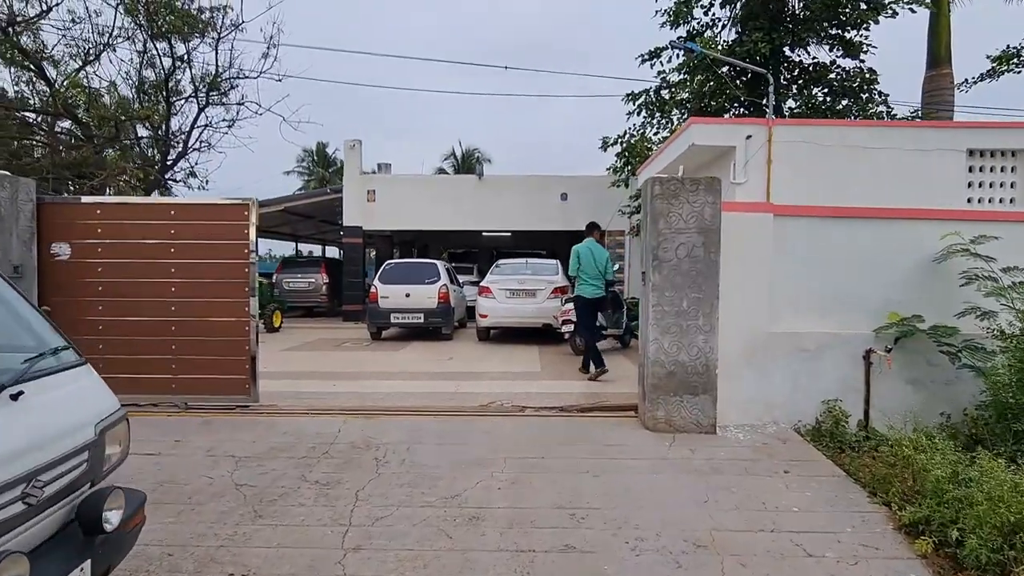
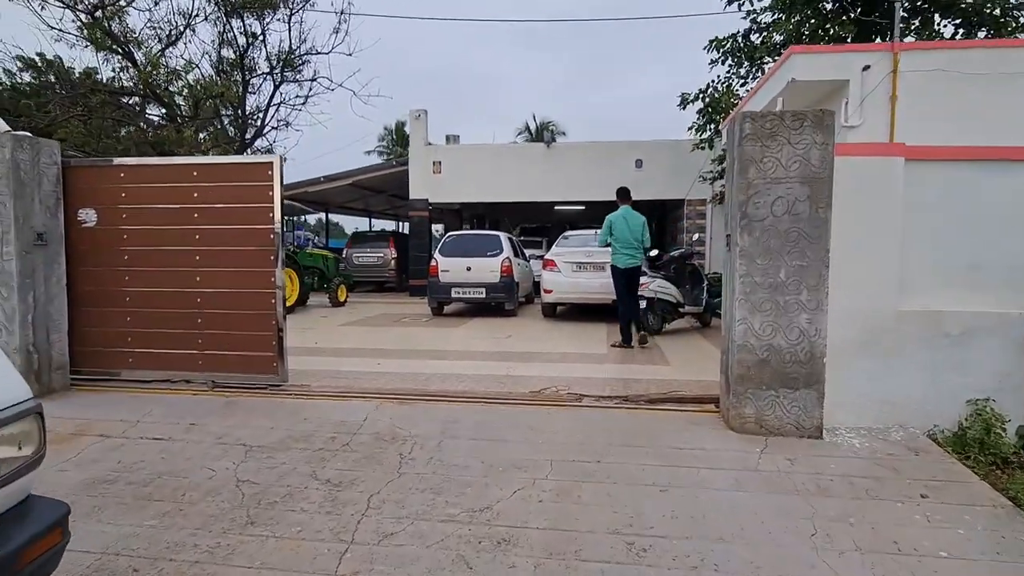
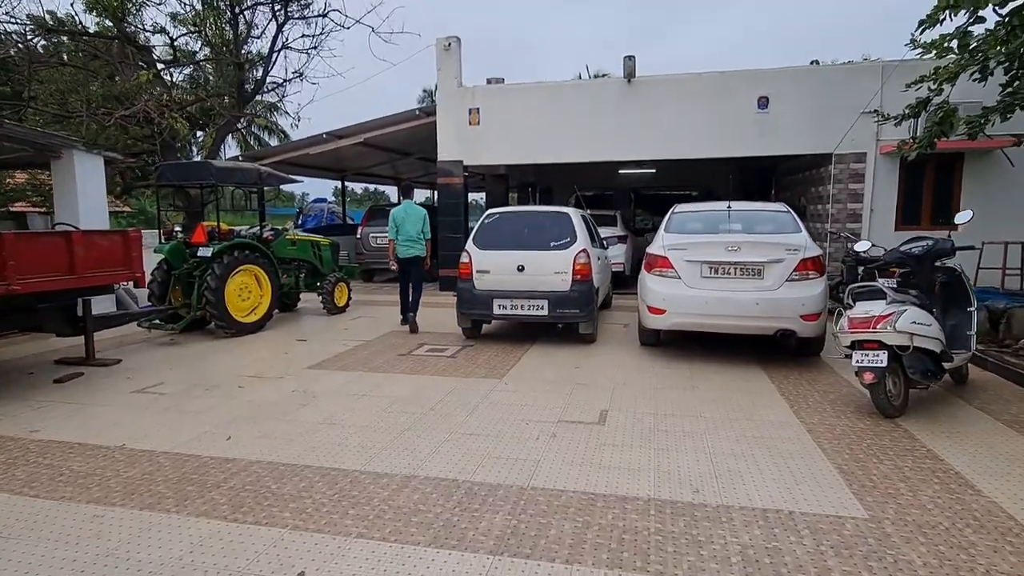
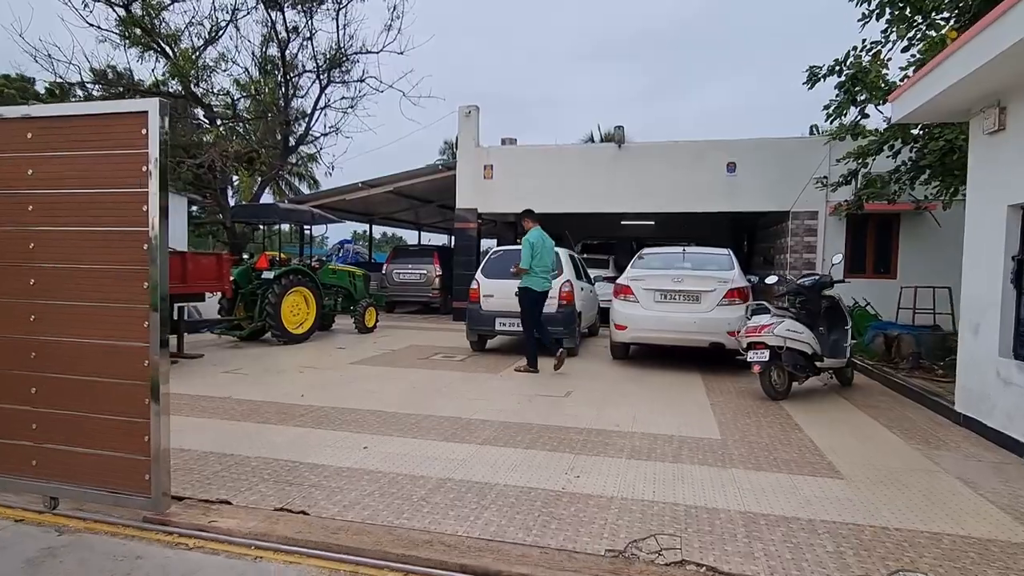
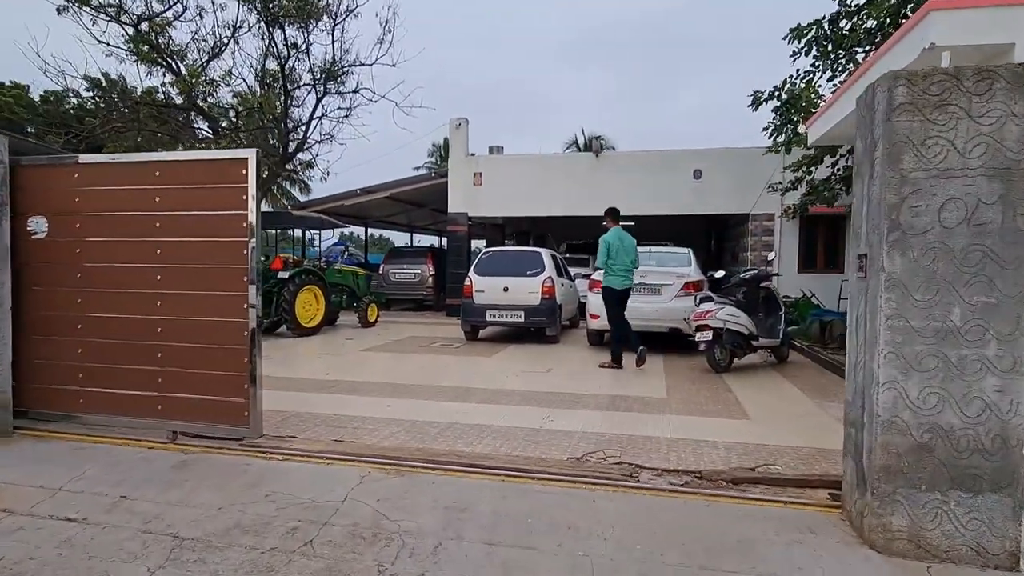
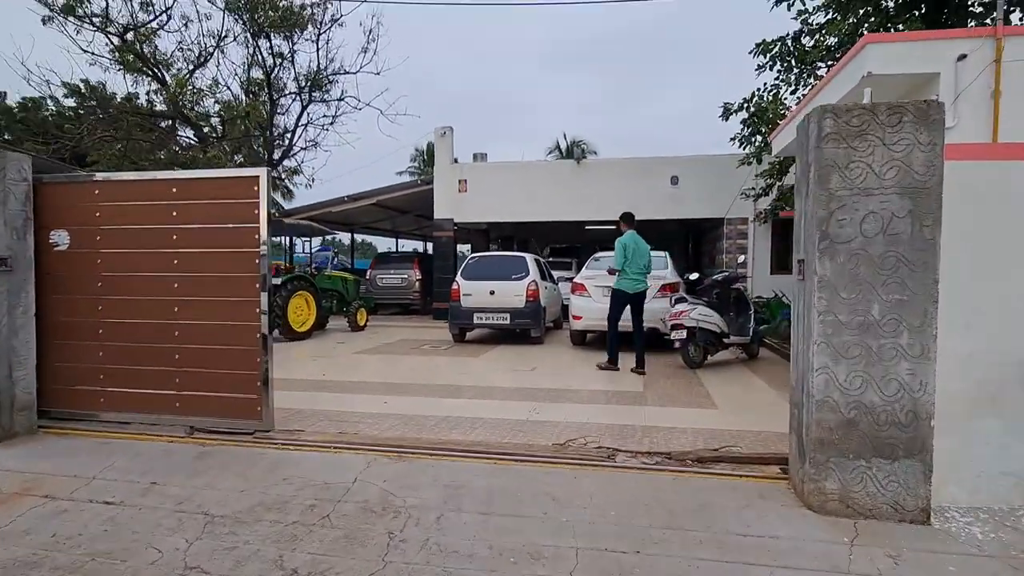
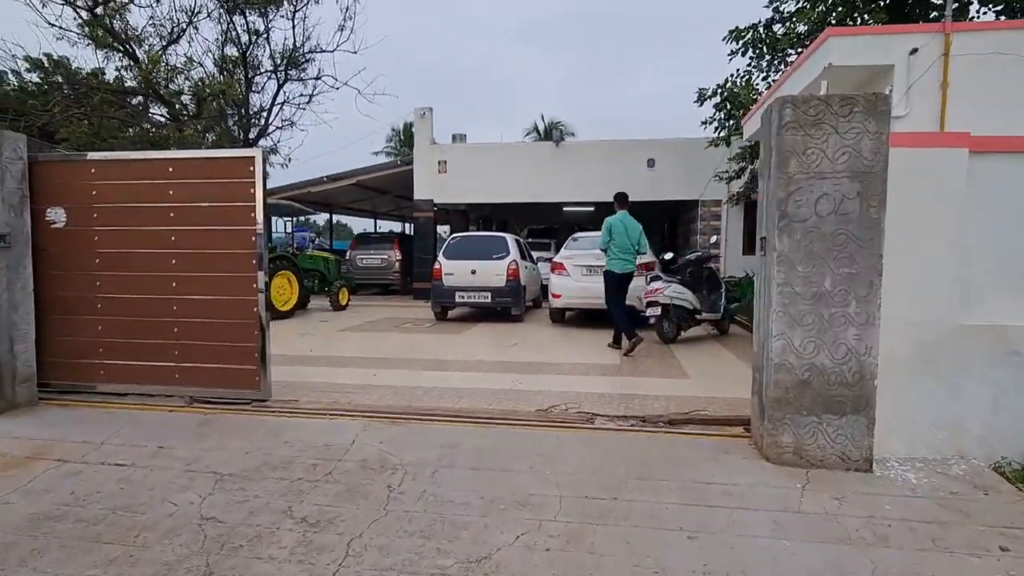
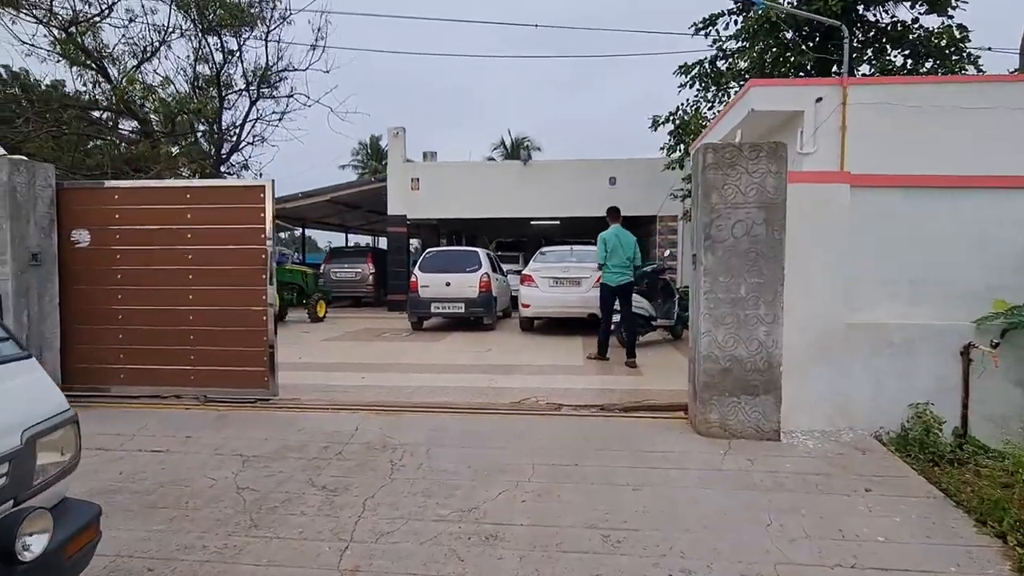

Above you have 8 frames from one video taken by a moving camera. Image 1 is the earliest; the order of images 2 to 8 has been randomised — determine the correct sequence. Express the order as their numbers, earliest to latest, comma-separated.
8, 2, 7, 6, 5, 4, 3
